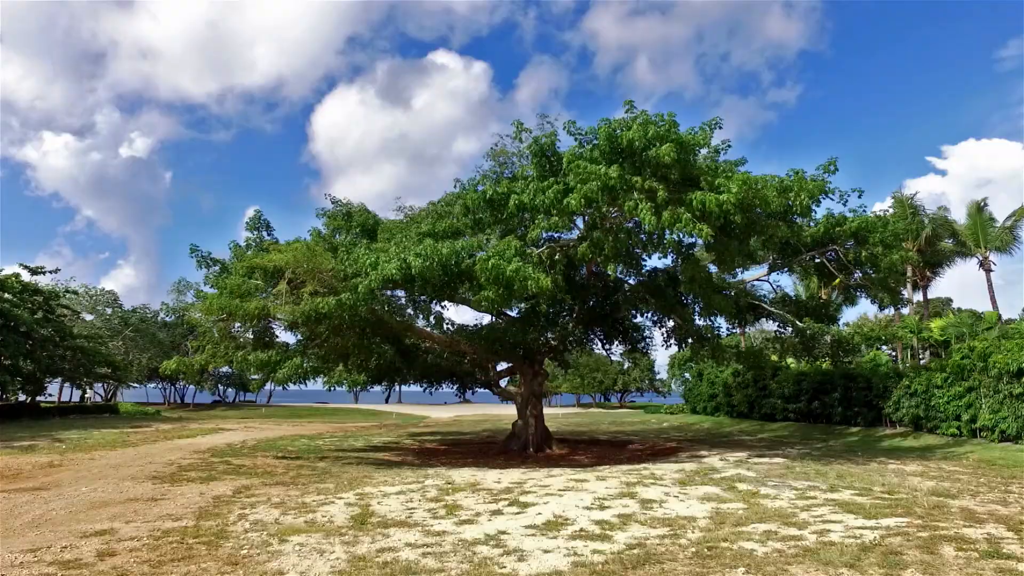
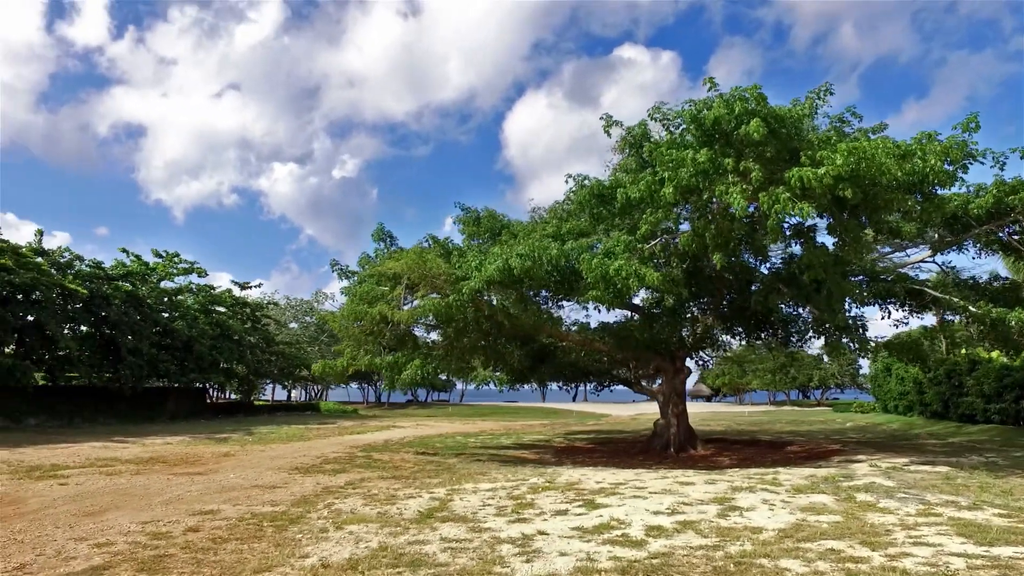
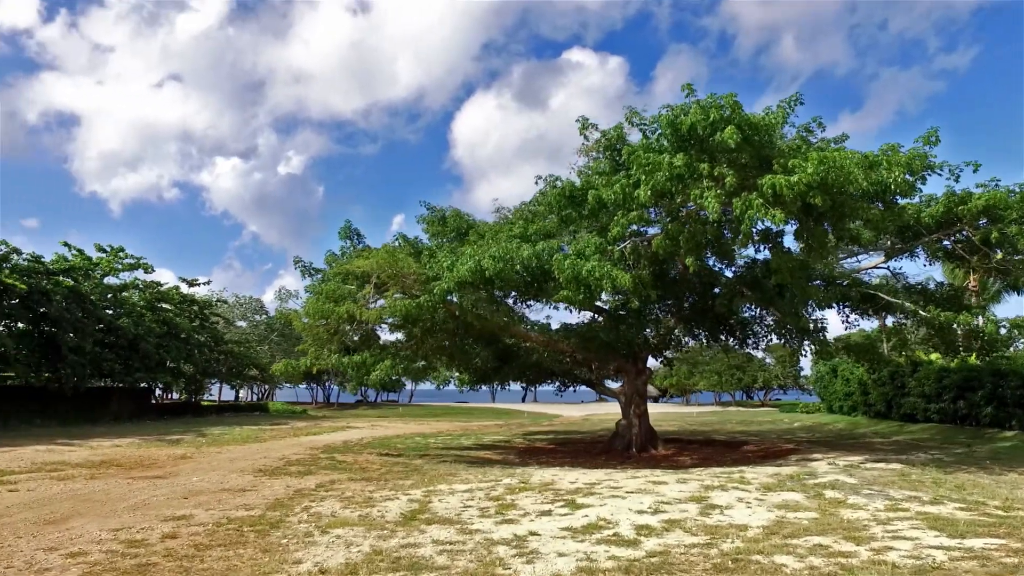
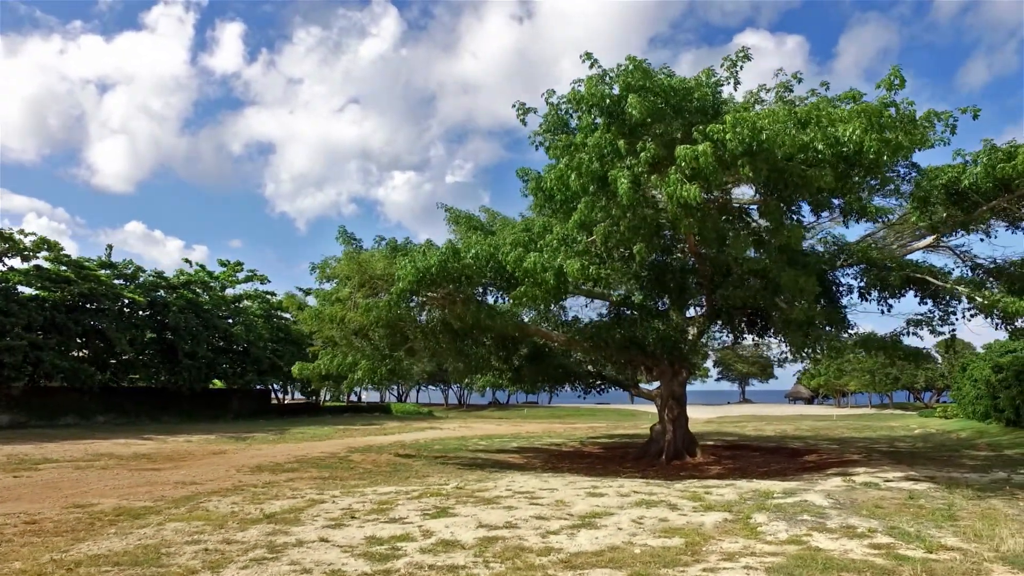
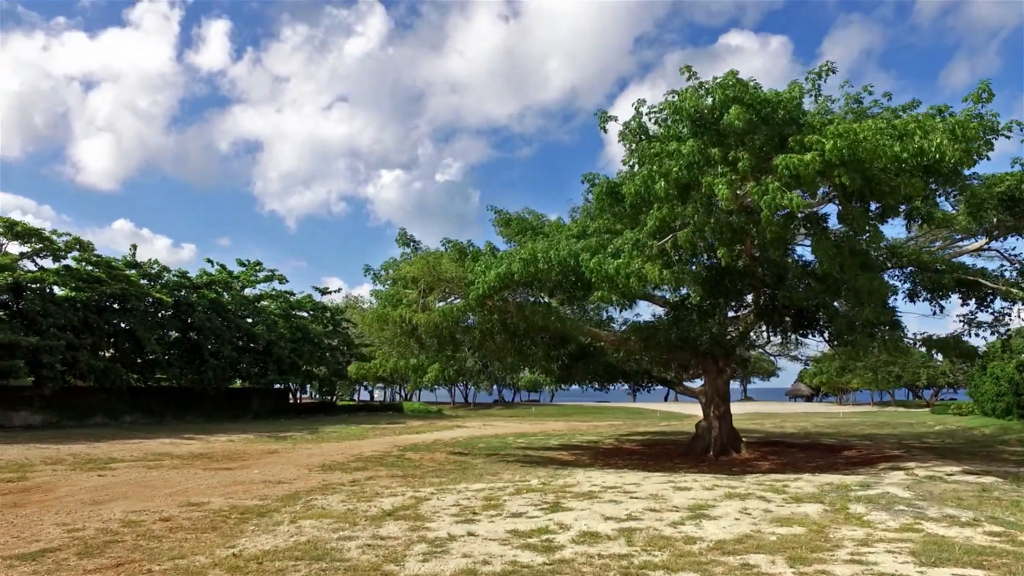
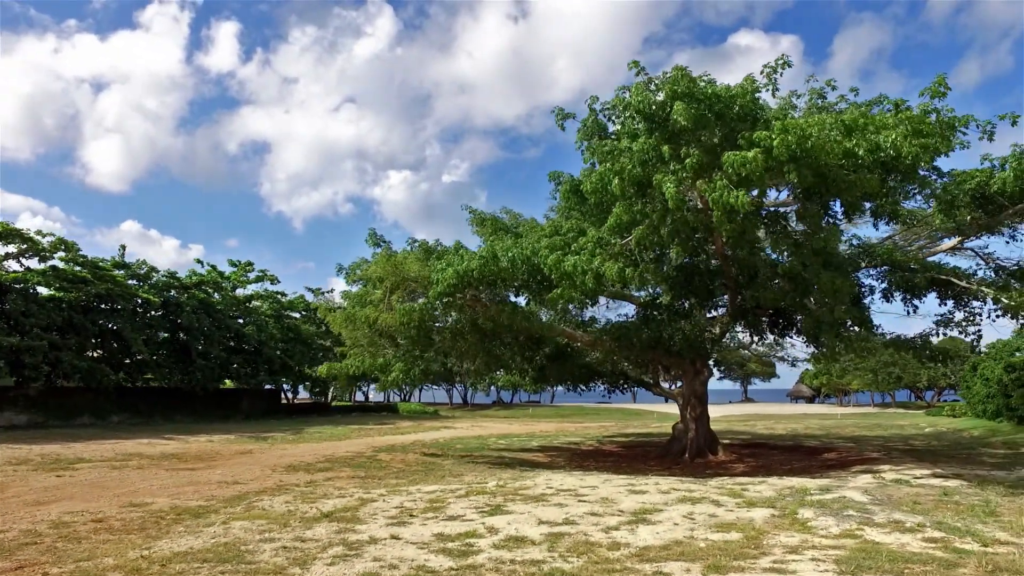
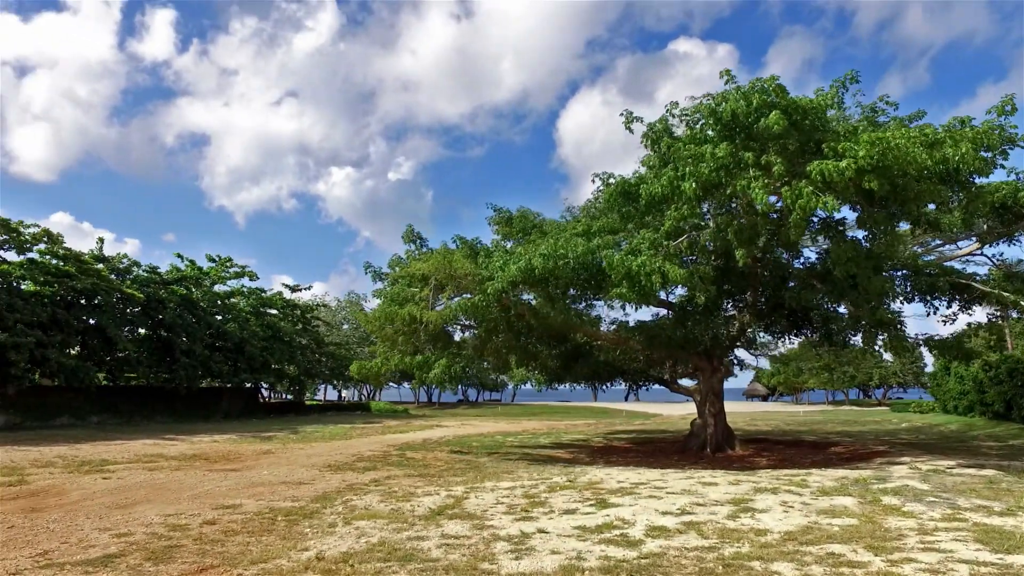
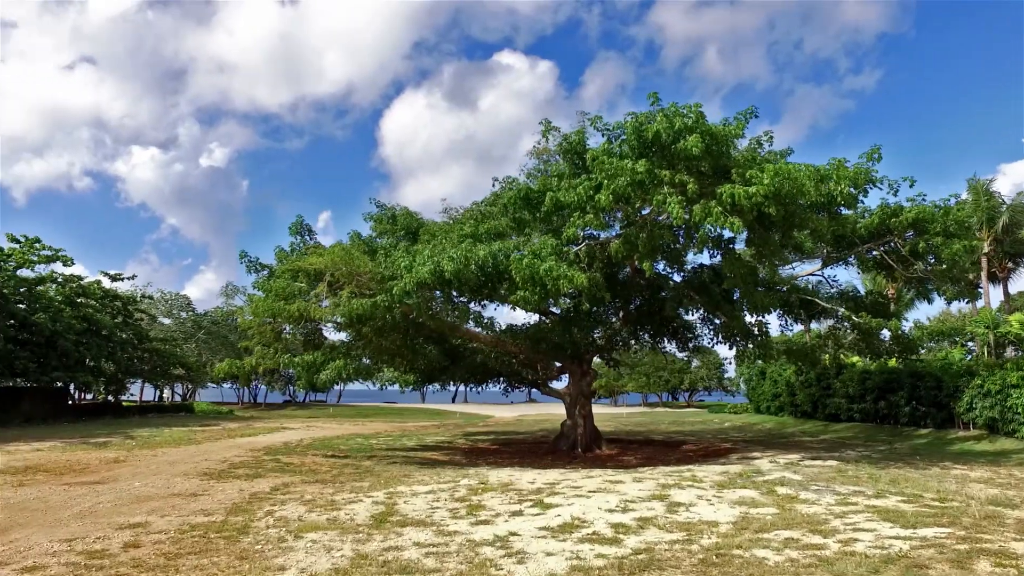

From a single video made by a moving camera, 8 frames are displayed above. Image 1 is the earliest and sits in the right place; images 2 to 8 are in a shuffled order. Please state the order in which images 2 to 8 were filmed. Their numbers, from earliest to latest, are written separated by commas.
8, 3, 2, 7, 5, 6, 4
